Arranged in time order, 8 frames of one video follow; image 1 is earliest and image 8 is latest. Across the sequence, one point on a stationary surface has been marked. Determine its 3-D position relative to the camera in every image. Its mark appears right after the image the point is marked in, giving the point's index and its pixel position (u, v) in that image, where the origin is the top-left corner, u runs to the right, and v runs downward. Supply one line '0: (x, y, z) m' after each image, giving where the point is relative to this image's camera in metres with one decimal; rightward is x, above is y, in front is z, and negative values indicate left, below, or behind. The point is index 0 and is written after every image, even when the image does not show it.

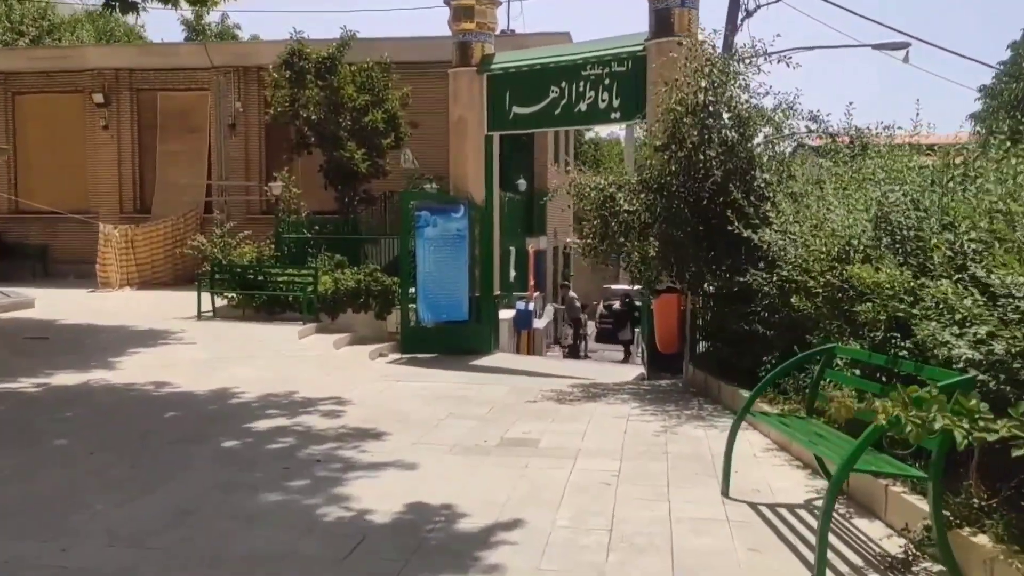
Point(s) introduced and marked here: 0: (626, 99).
0: (+1.5, +2.5, +12.9) m
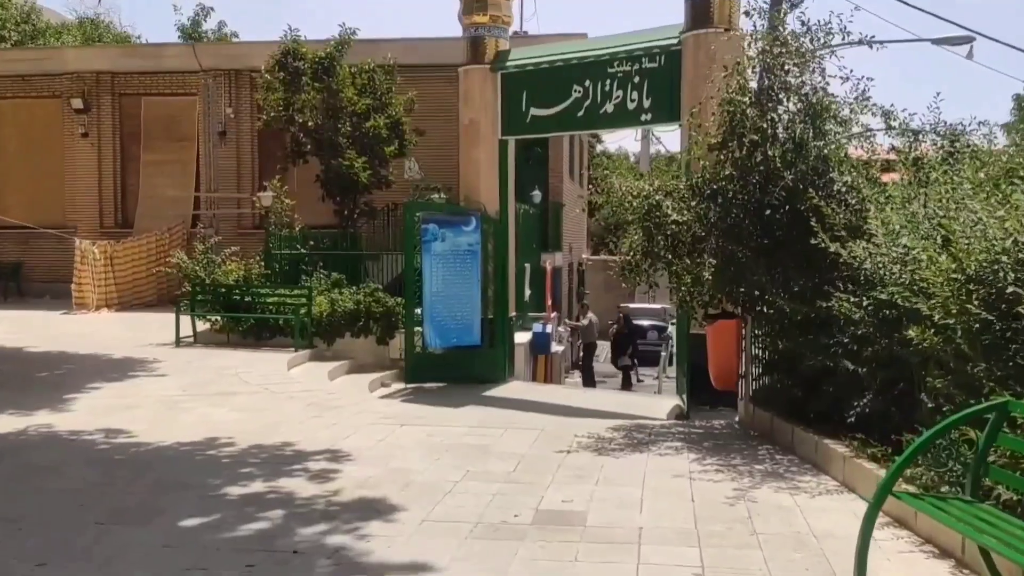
0: (+1.7, +2.3, +11.5) m
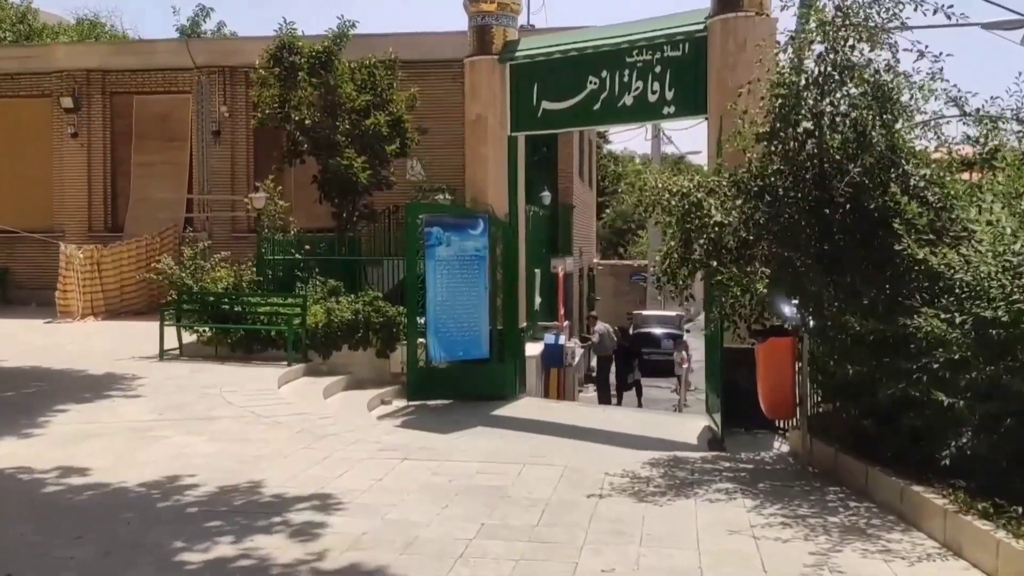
0: (+1.9, +2.2, +10.5) m
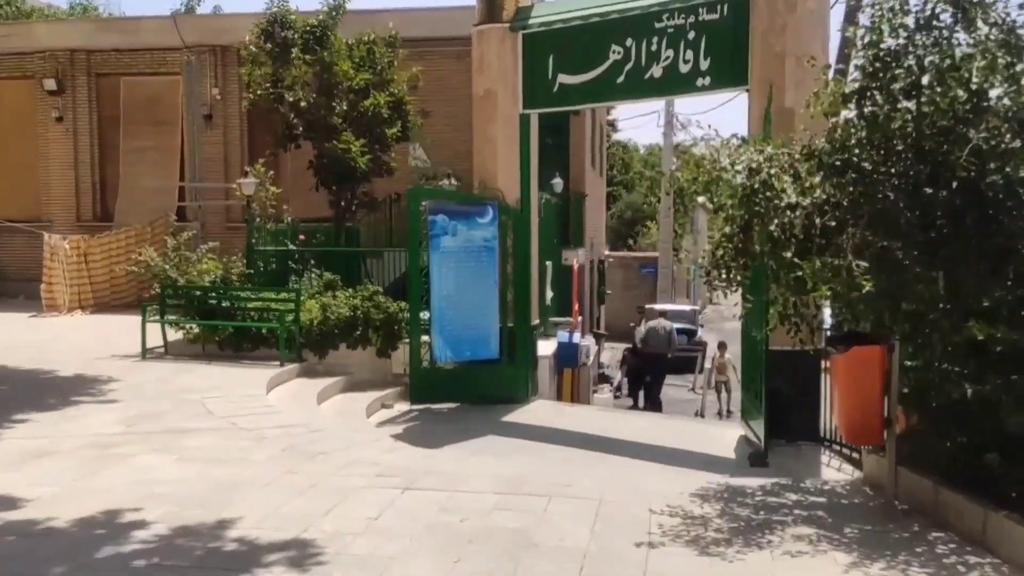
0: (+2.0, +2.2, +9.4) m
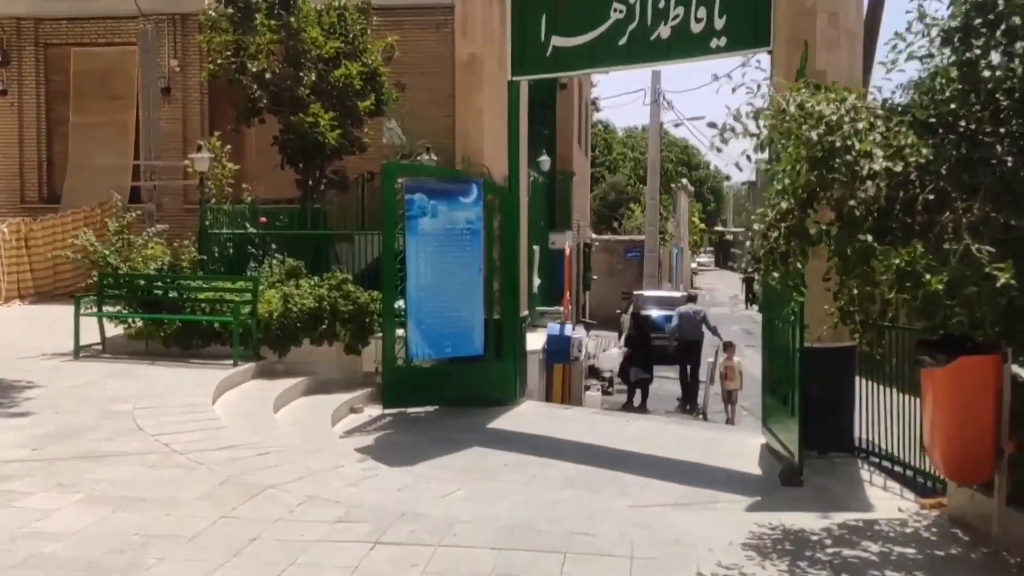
0: (+1.9, +2.3, +8.2) m
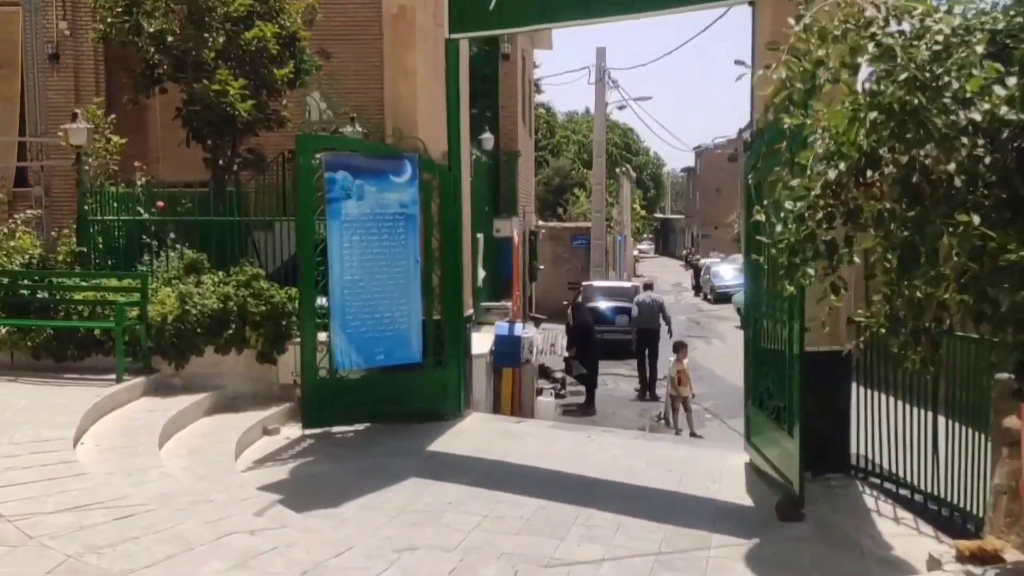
0: (+1.5, +2.4, +6.8) m
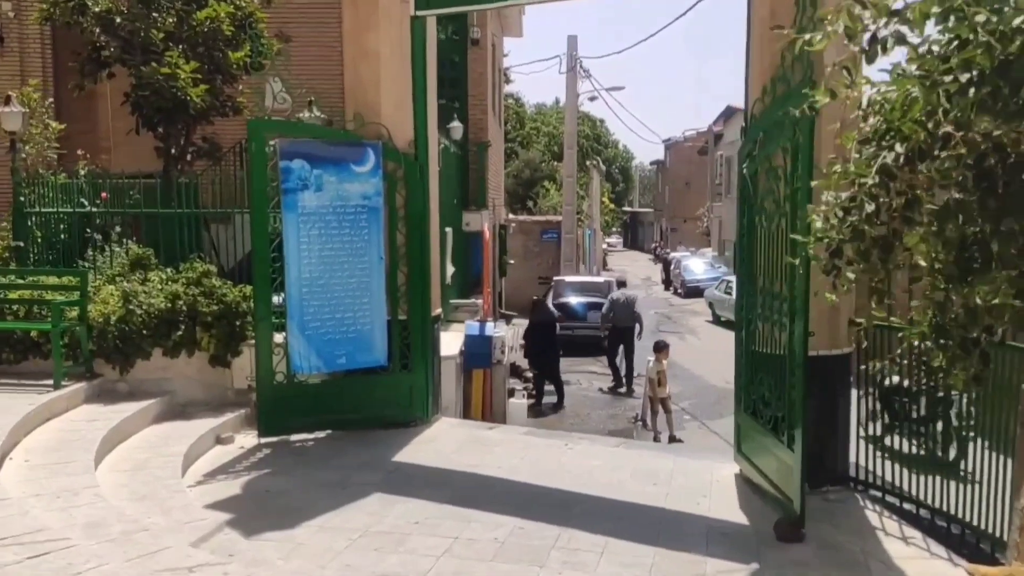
0: (+1.3, +2.4, +6.3) m
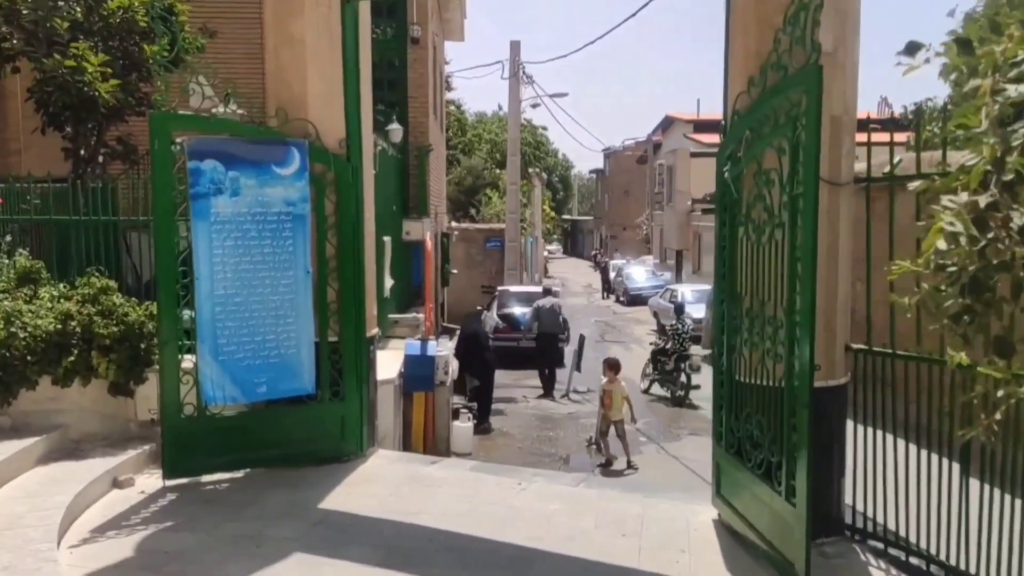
0: (+1.0, +2.2, +5.5) m
